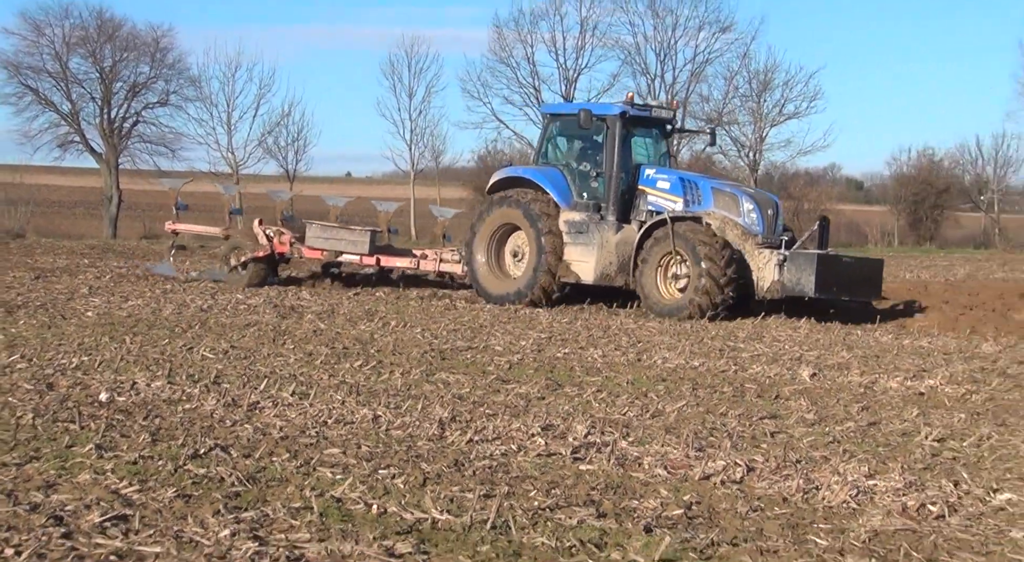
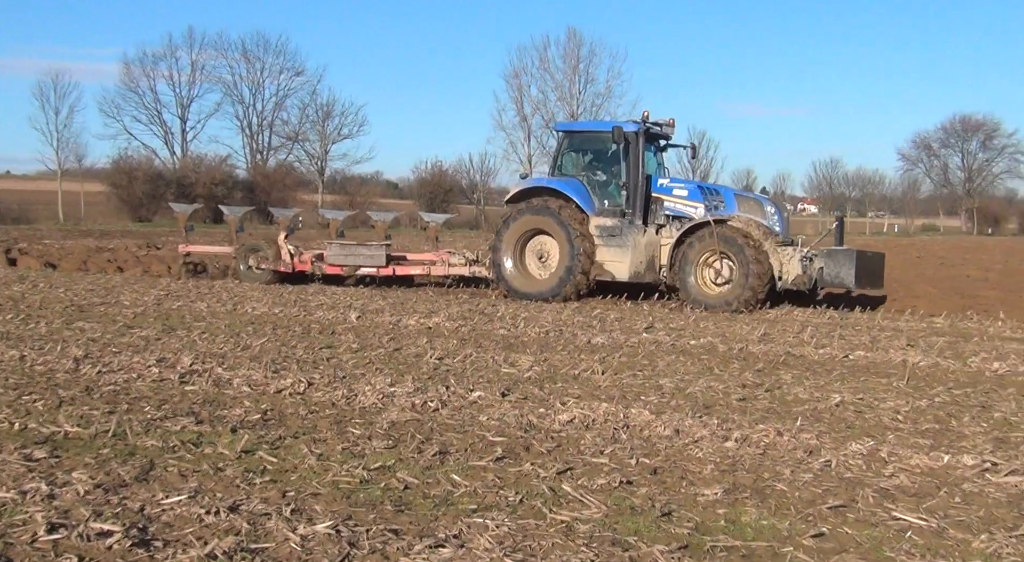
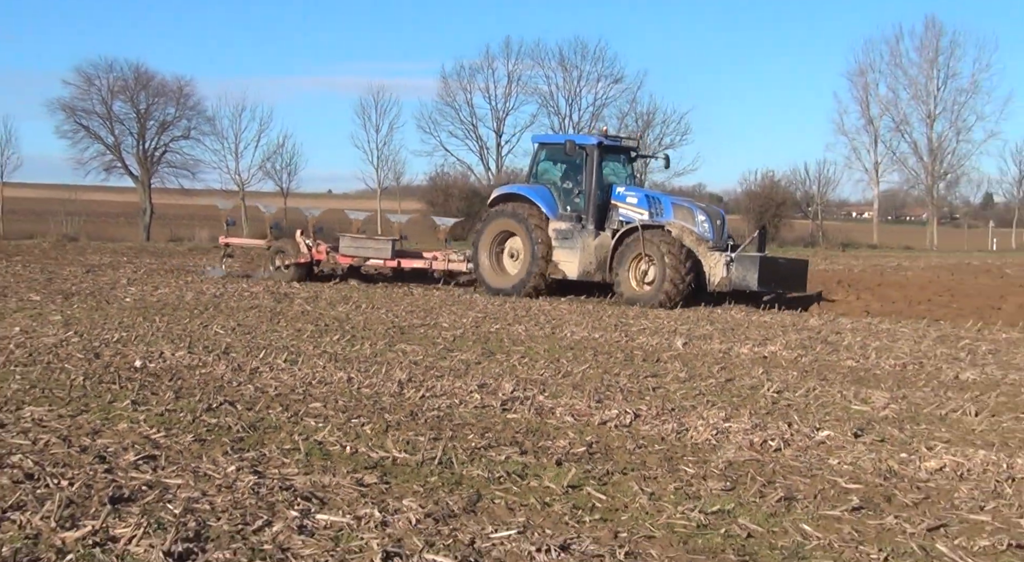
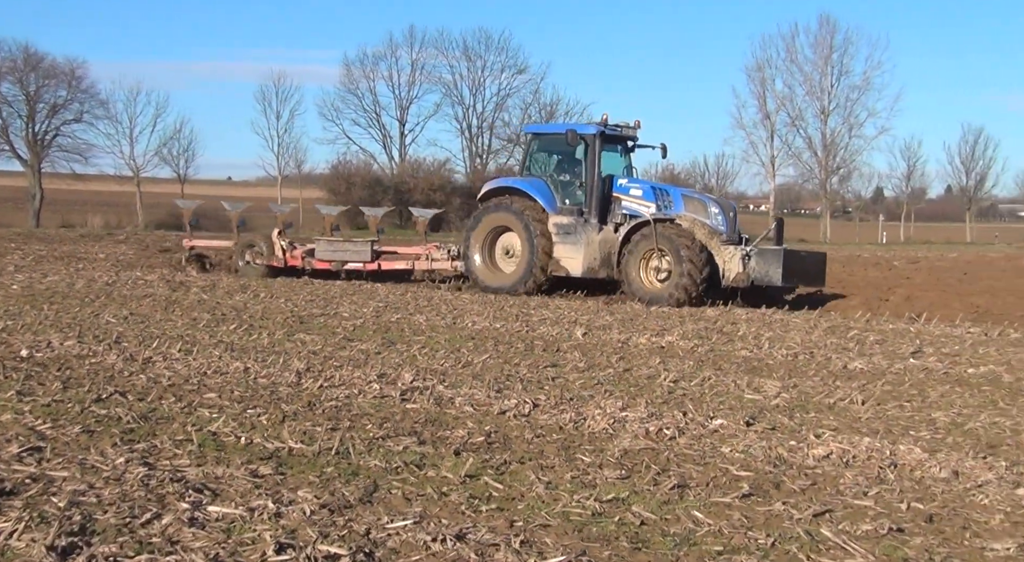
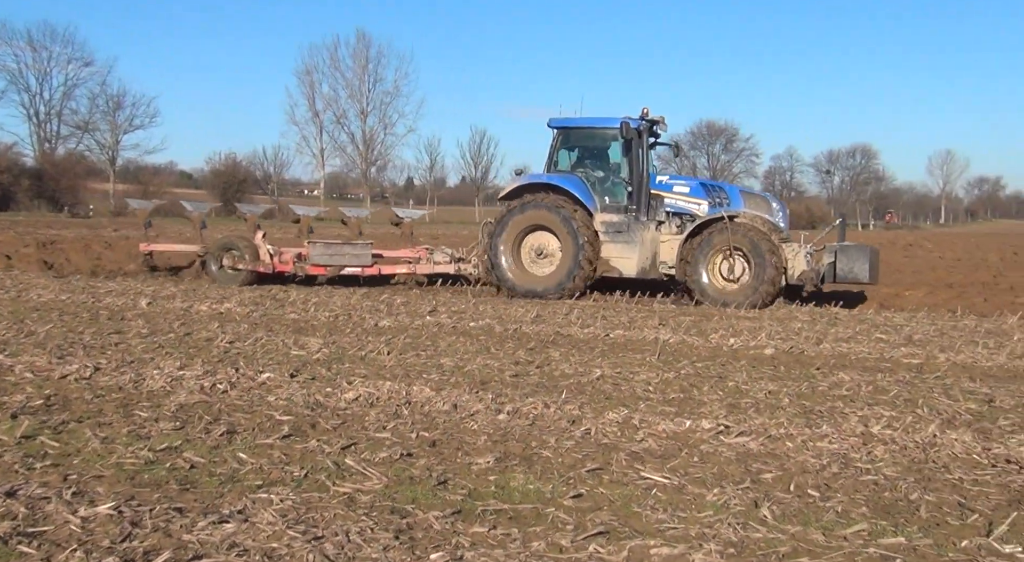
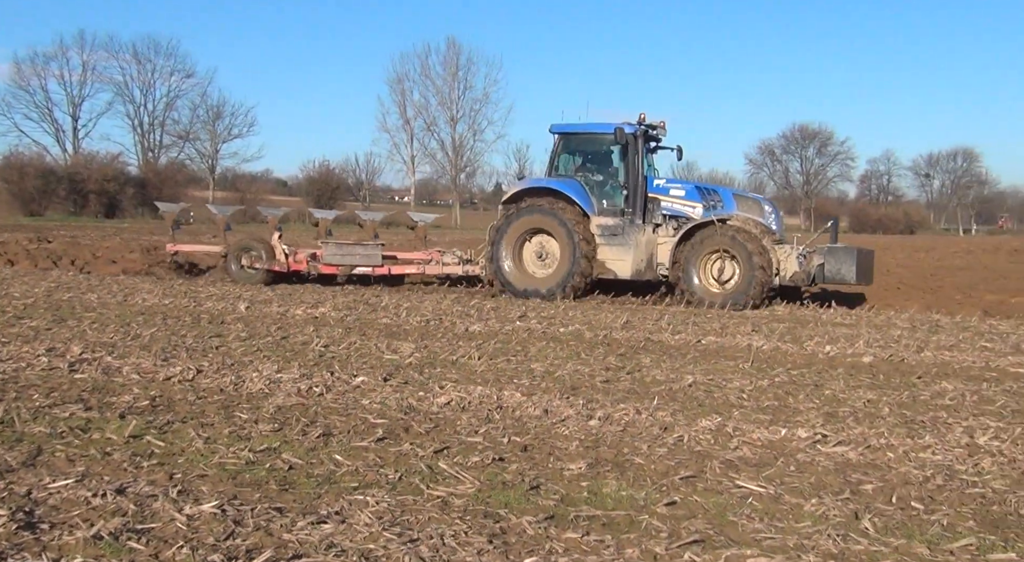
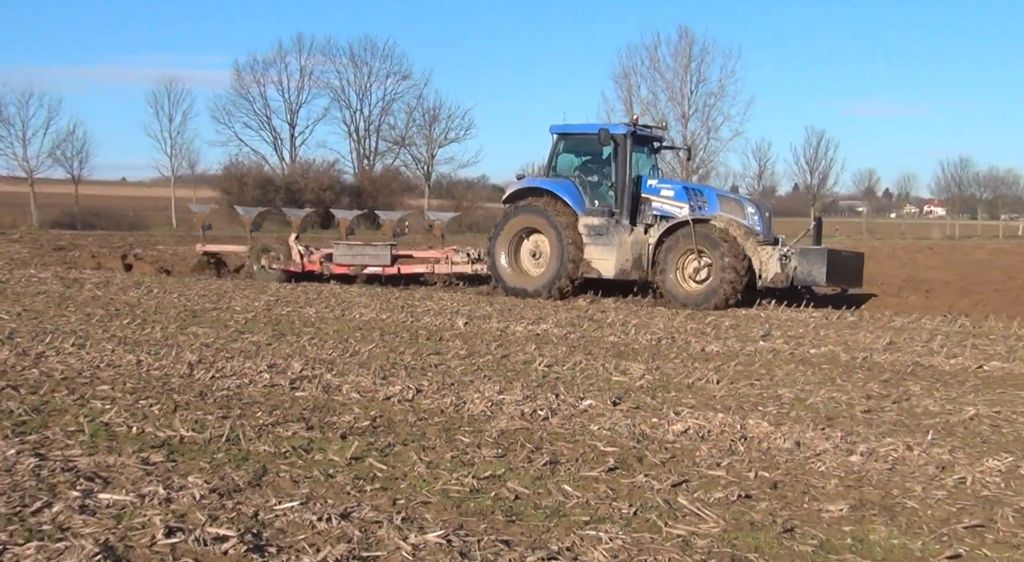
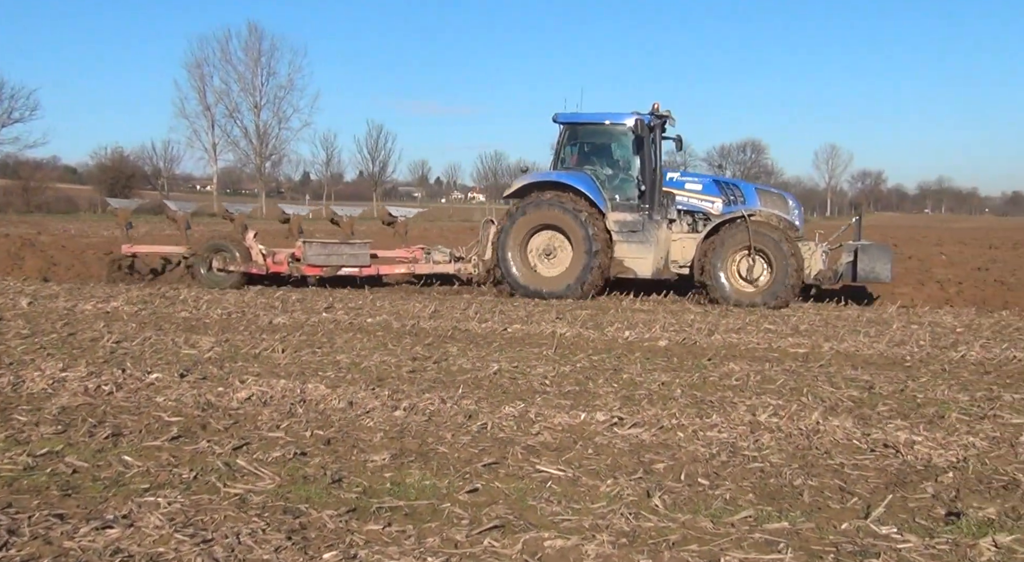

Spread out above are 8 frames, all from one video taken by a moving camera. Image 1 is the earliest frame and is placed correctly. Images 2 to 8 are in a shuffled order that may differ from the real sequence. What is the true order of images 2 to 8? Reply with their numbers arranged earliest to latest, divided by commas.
3, 4, 7, 2, 6, 5, 8
